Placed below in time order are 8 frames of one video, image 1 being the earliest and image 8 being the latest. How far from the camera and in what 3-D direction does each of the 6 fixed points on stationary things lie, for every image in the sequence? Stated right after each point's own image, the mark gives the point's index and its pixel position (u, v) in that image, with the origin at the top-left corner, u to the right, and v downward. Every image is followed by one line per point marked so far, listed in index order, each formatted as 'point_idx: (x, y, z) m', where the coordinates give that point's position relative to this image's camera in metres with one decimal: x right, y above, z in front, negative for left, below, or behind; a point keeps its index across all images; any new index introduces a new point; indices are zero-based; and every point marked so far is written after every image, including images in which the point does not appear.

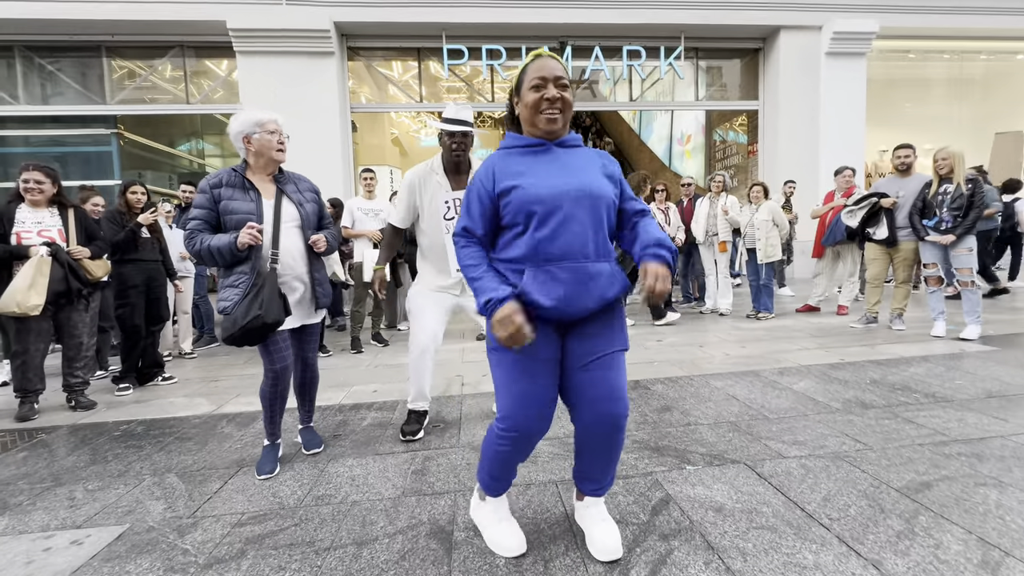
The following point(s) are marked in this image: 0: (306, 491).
0: (-1.1, -1.1, +2.4) m
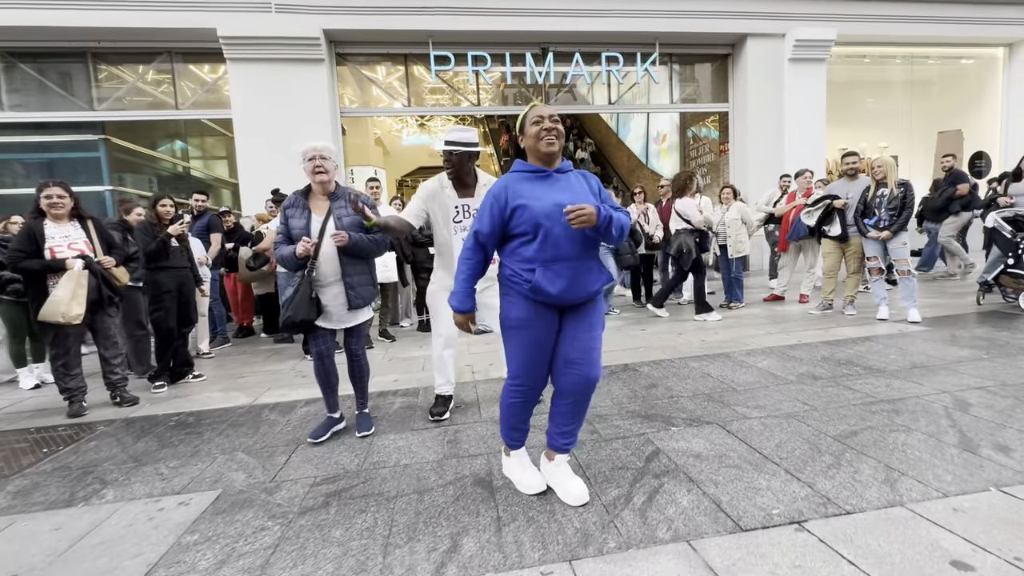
0: (-1.0, -1.1, +2.9) m
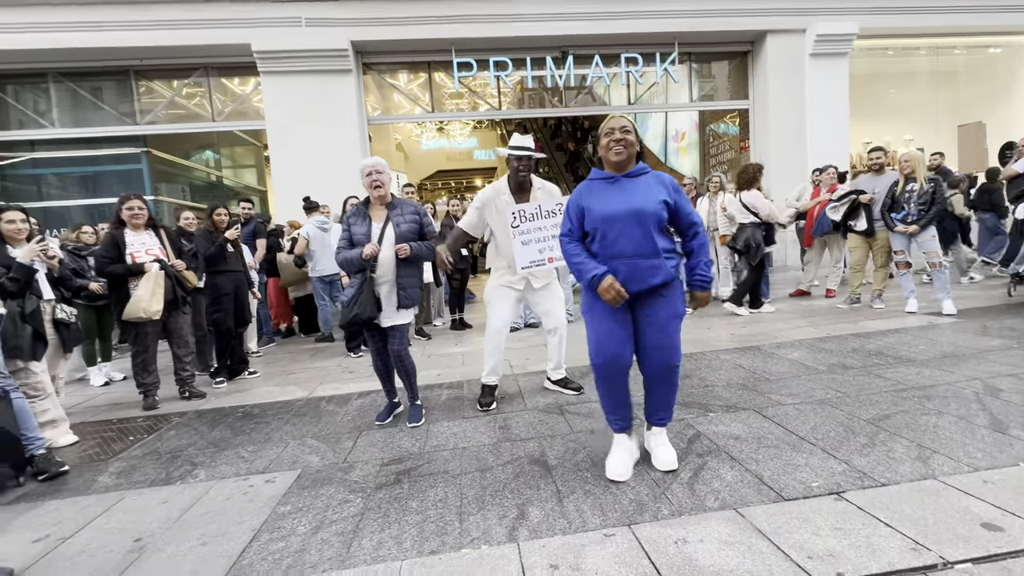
0: (-0.6, -1.1, +3.2) m
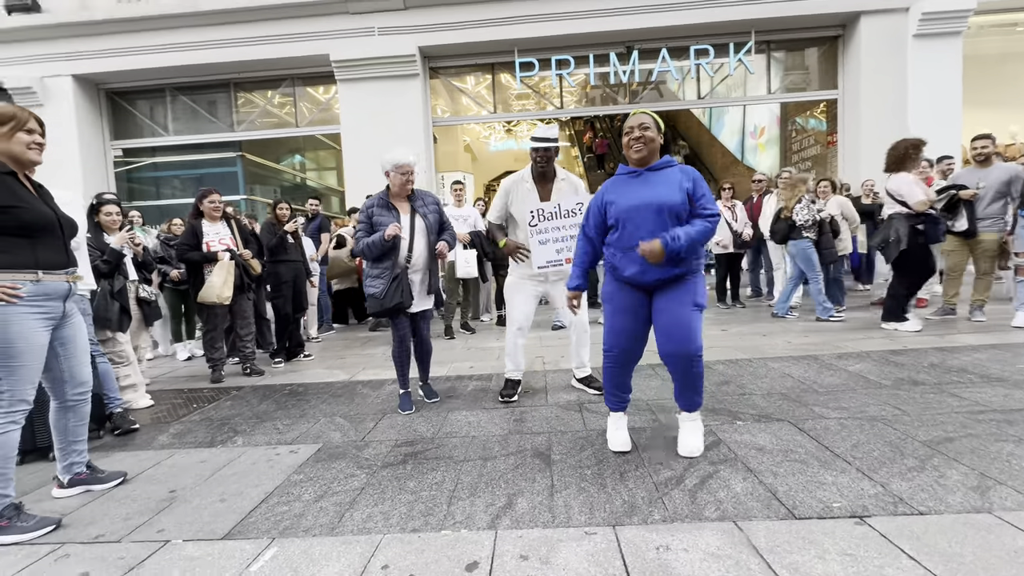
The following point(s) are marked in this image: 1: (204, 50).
0: (-0.5, -1.0, +3.3) m
1: (-7.2, +5.7, +10.7) m
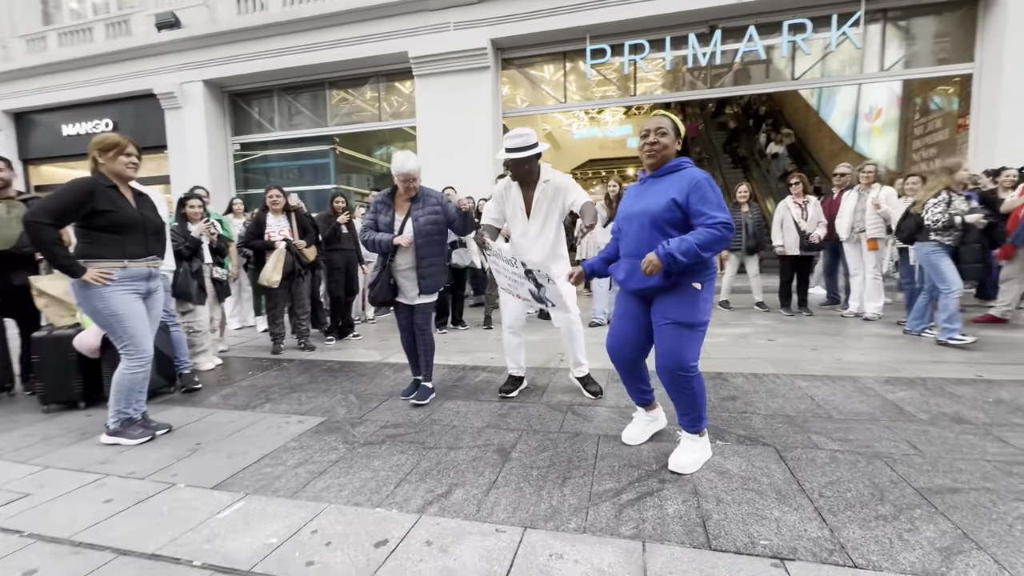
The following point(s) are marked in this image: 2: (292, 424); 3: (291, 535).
0: (-0.7, -1.0, +3.5) m
1: (-5.5, +6.2, +11.9) m
2: (-1.7, -1.0, +3.5) m
3: (-1.0, -1.1, +2.1) m
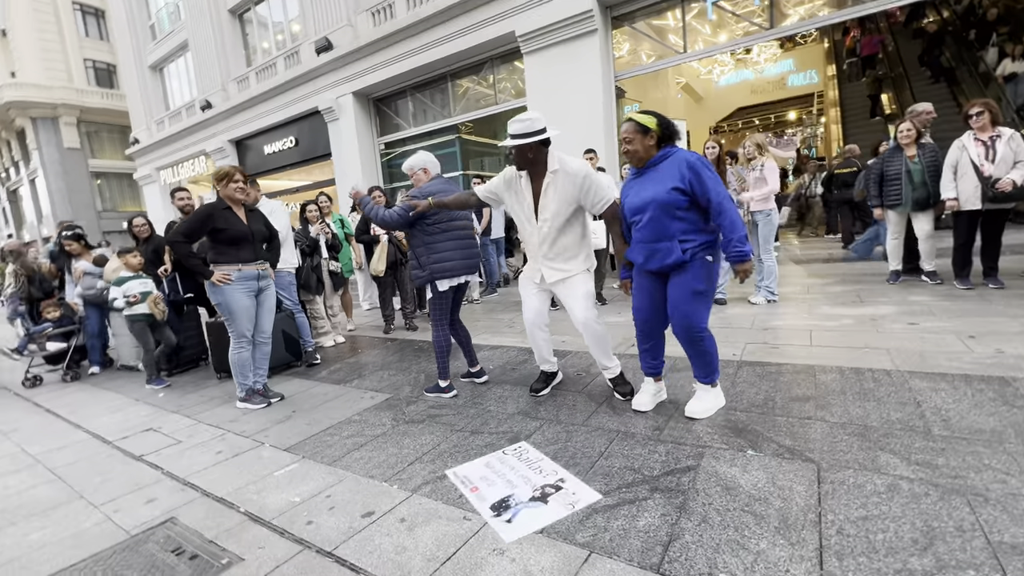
0: (-0.3, -0.9, +3.8) m
1: (-2.5, +6.7, +12.8) m
2: (-1.3, -1.0, +4.0) m
3: (-1.1, -1.2, +2.5) m
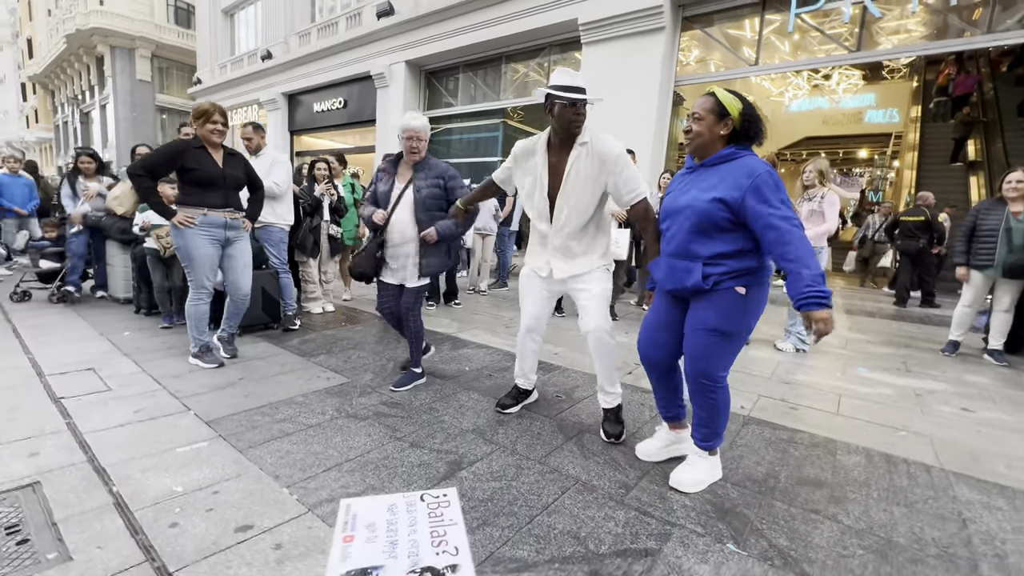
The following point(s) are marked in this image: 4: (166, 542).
0: (-0.6, -0.8, +3.3) m
1: (-0.8, +7.1, +12.3) m
2: (-1.6, -0.7, +3.7) m
3: (-1.5, -1.0, +2.1) m
4: (-1.4, -1.0, +1.8) m
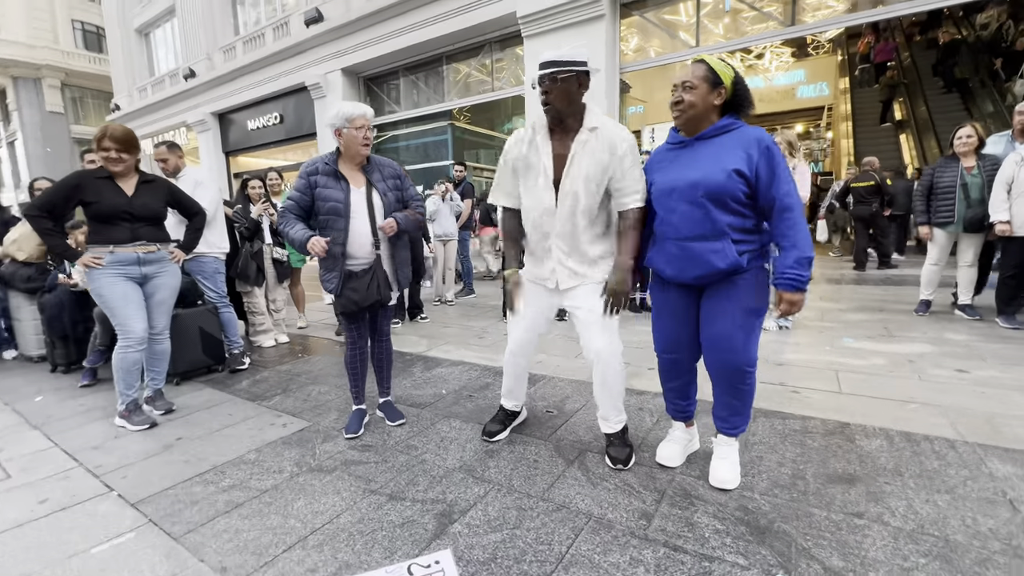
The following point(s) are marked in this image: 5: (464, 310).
0: (-0.7, -1.0, +2.9) m
1: (-2.5, +6.8, +11.8) m
2: (-1.7, -1.0, +3.2) m
3: (-1.5, -1.2, +1.7) m
4: (-1.3, -1.2, +1.3) m
5: (-0.8, -0.3, +6.8) m
